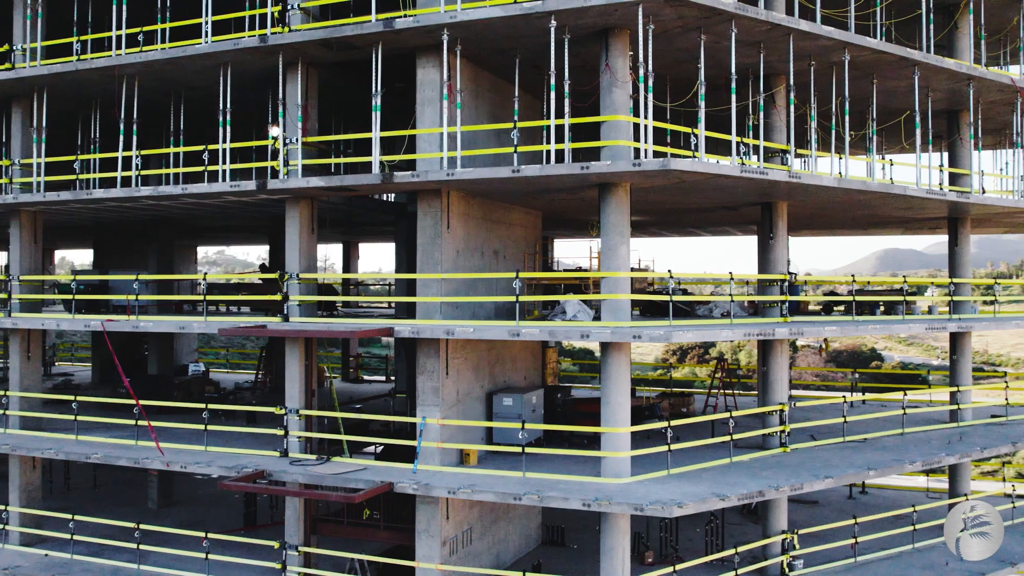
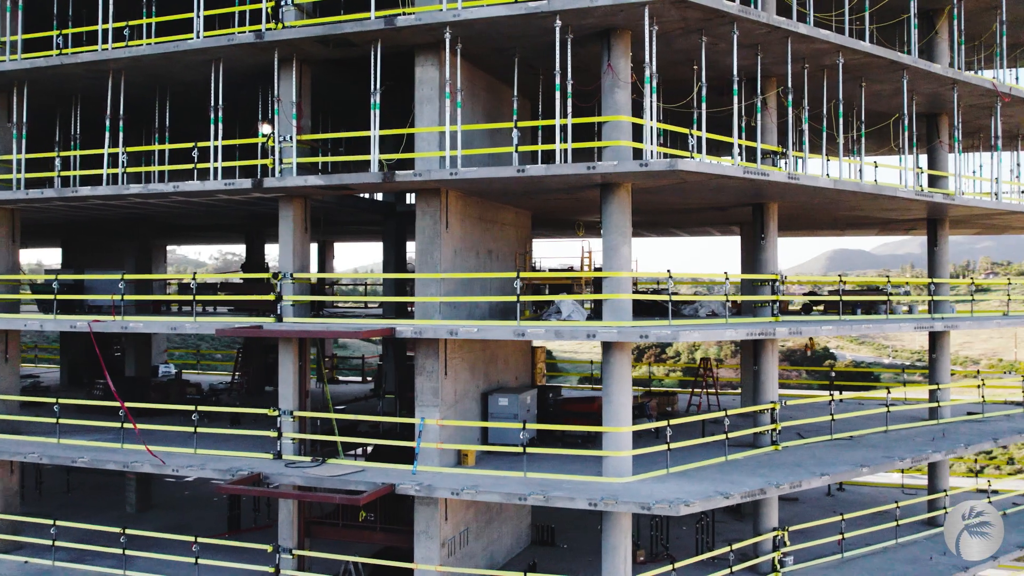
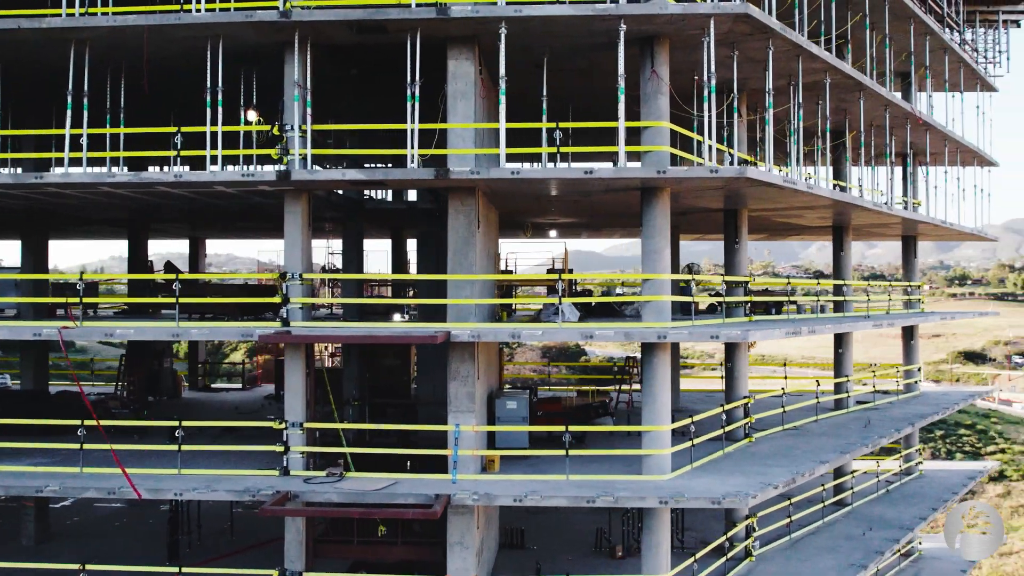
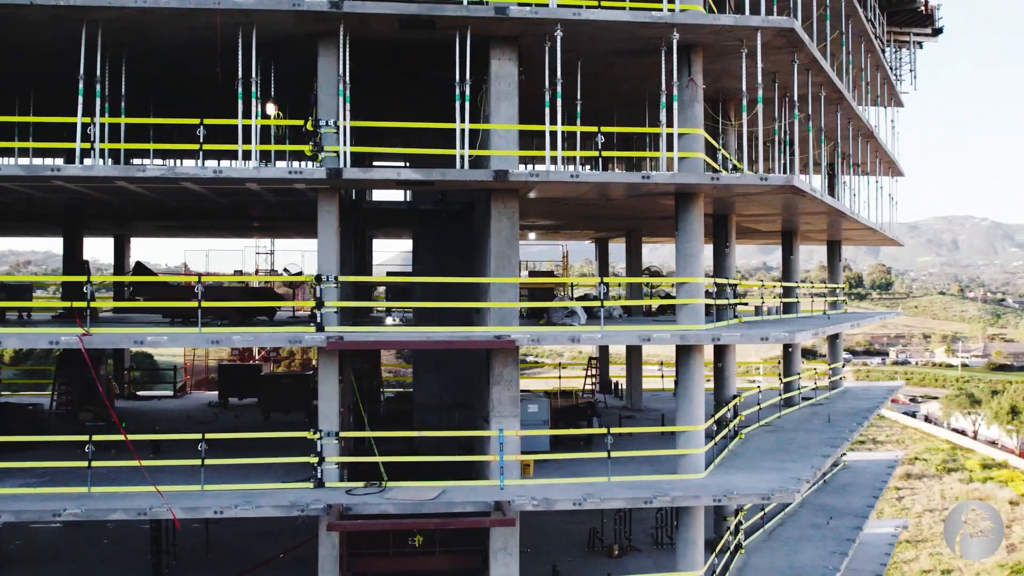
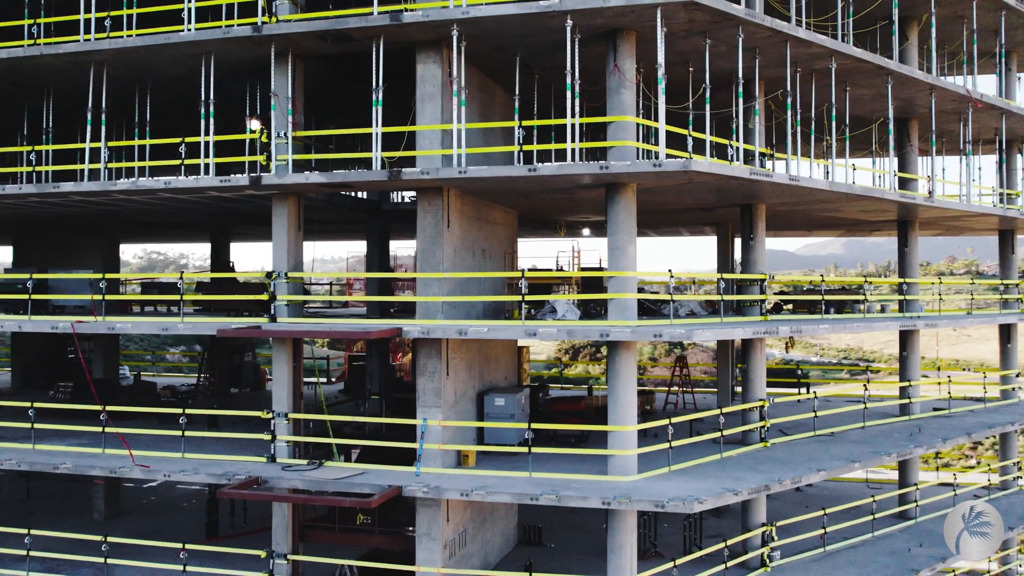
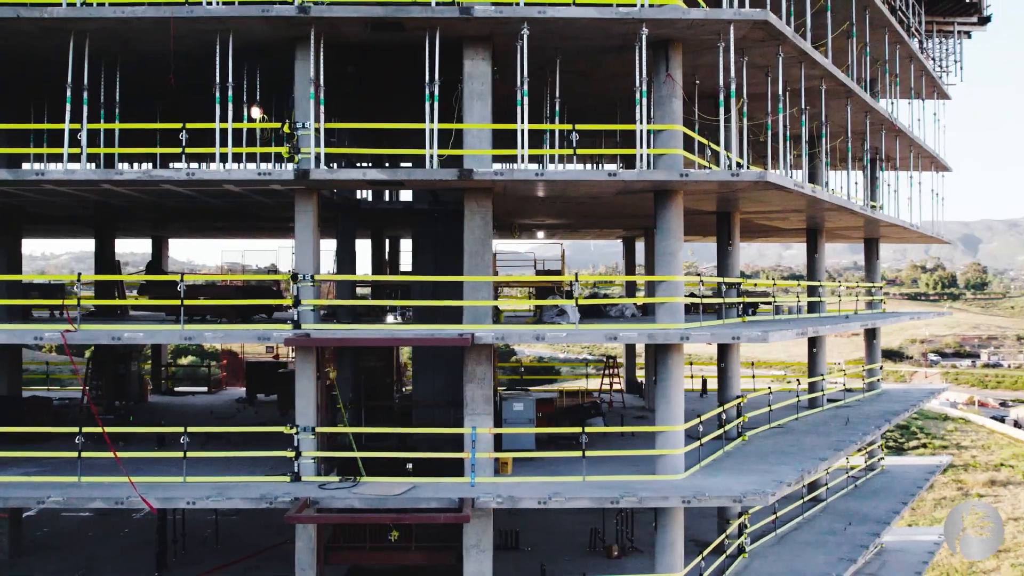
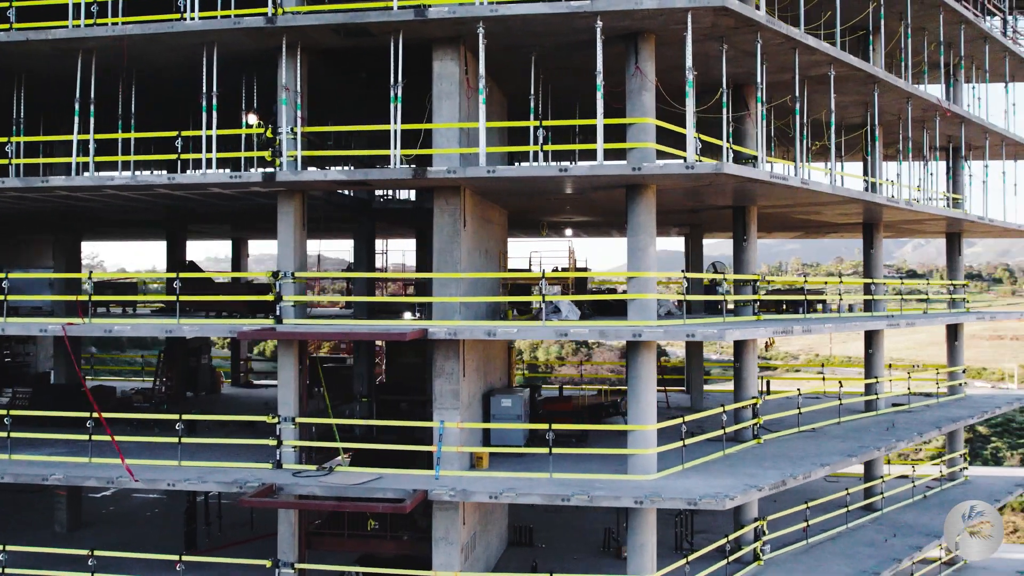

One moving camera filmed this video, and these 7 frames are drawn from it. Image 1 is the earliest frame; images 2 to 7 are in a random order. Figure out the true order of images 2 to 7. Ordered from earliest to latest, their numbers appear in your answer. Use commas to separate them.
2, 5, 7, 3, 6, 4
